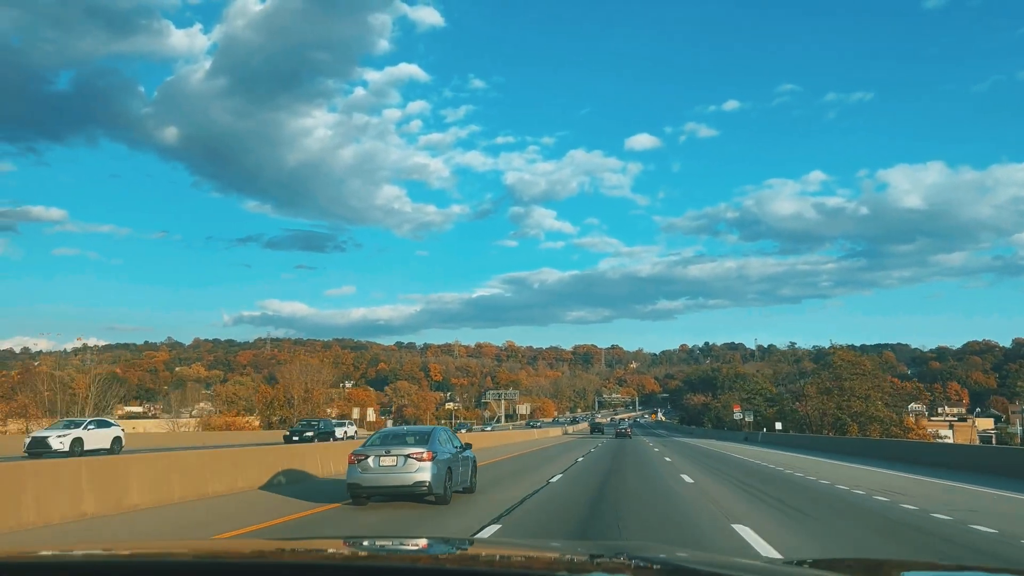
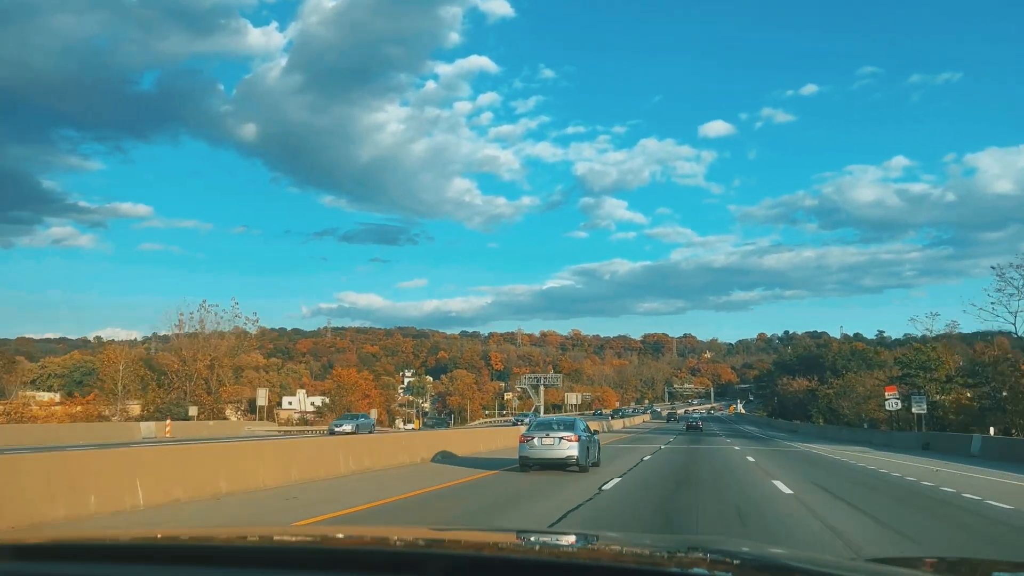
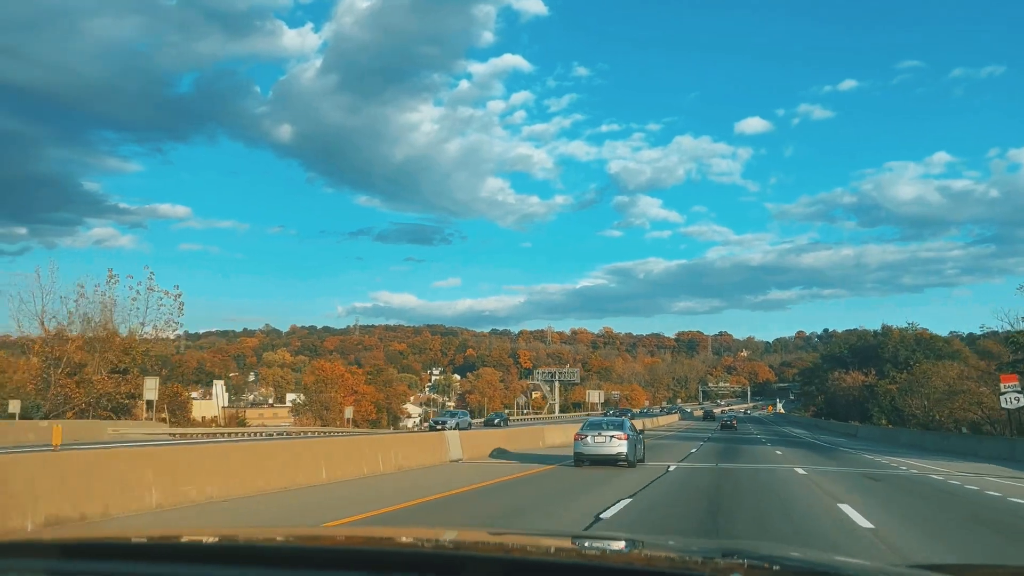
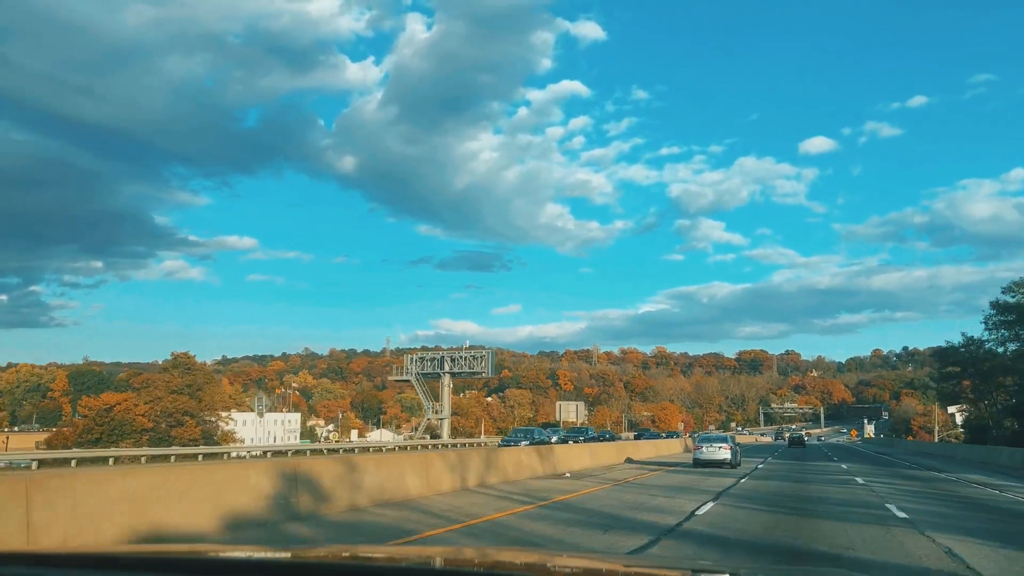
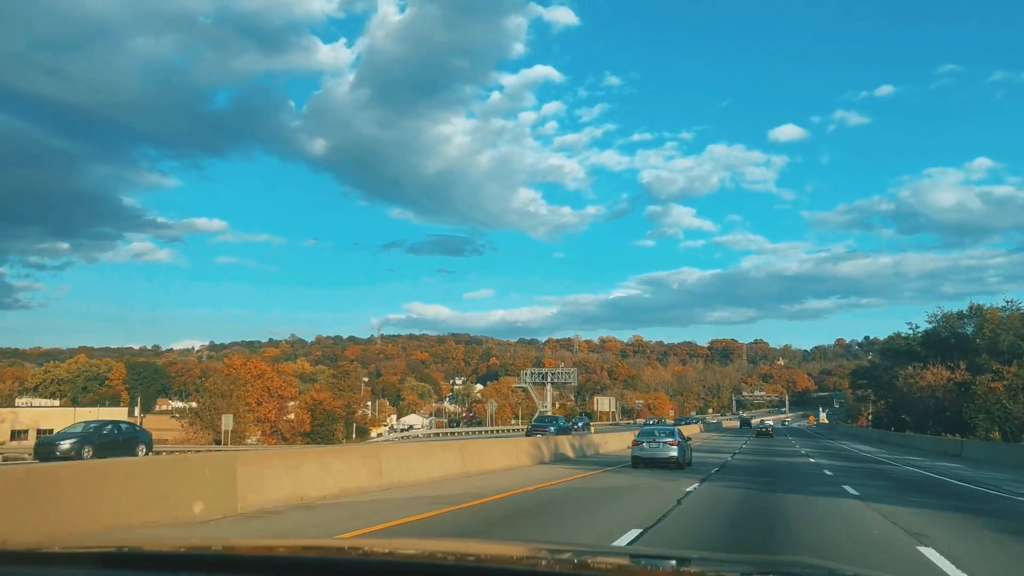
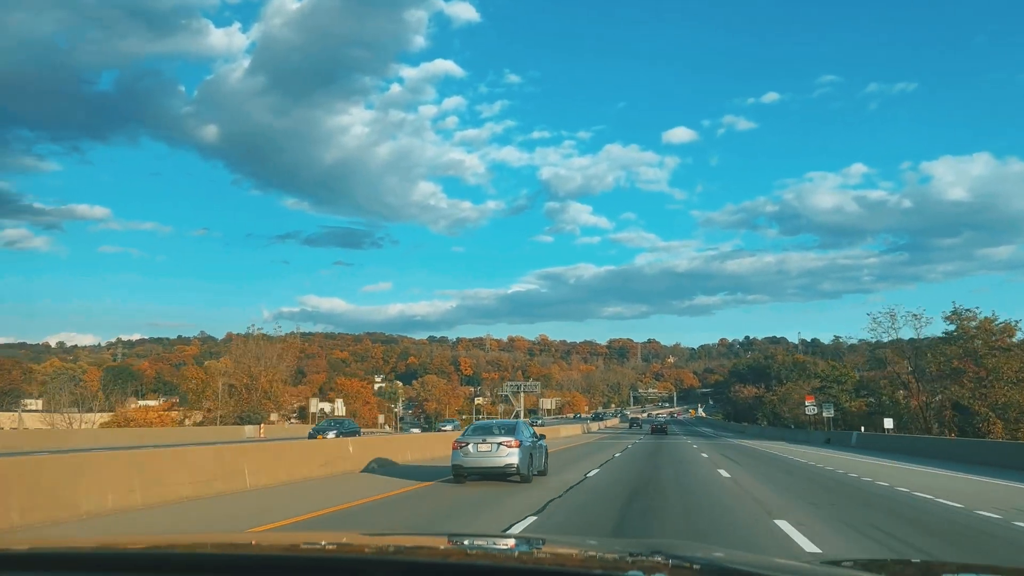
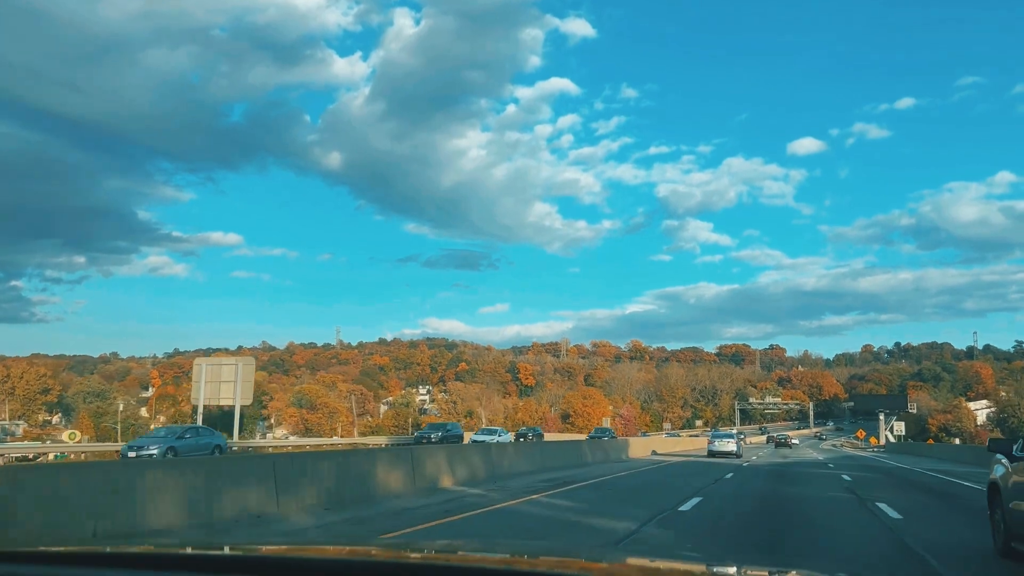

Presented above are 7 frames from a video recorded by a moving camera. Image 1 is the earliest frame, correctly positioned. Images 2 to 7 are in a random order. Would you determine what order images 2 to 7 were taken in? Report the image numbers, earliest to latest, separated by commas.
6, 2, 3, 5, 4, 7
